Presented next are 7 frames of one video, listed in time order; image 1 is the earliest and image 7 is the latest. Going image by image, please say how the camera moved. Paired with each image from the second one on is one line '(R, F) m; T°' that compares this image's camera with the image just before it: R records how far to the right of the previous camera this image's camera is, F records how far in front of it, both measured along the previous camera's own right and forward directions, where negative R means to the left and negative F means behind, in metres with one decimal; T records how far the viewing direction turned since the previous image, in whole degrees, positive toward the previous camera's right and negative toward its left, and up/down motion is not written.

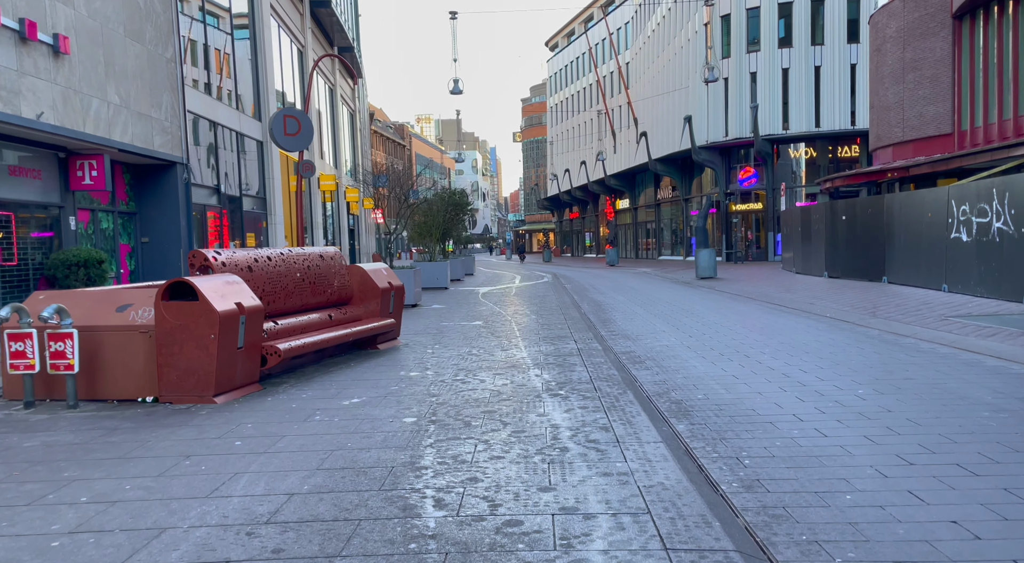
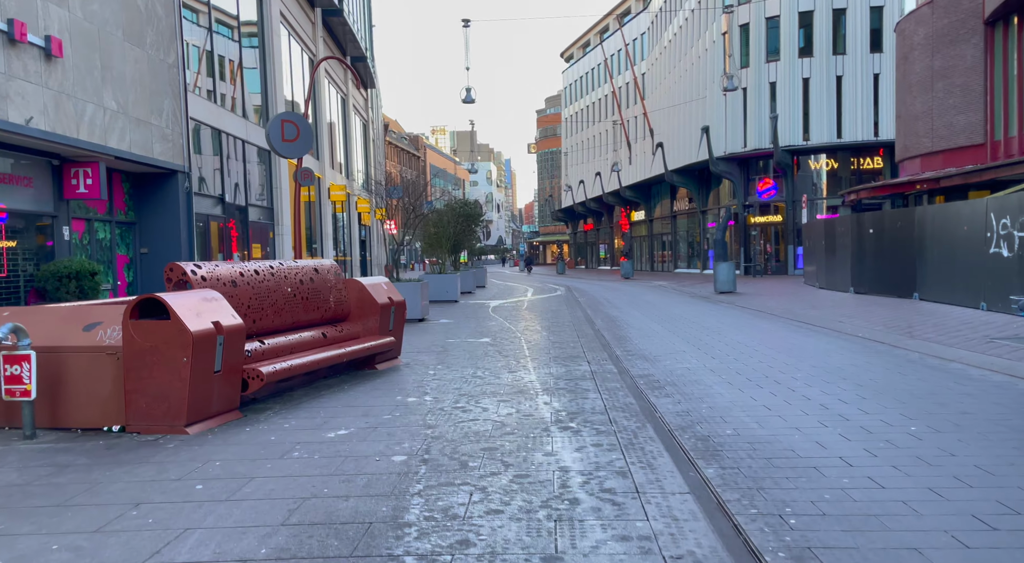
(+0.1, +0.7) m; -1°
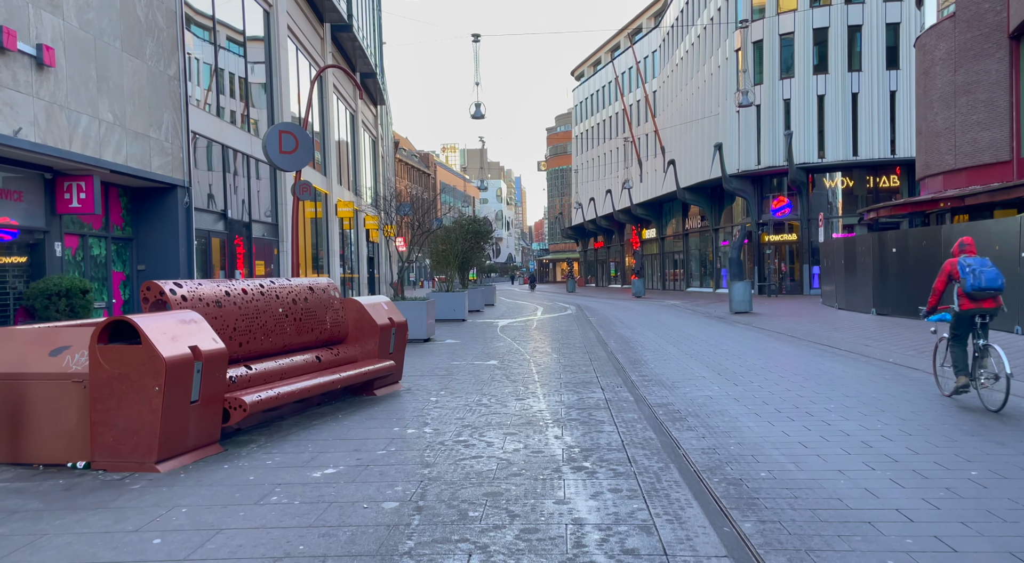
(0.0, +0.6) m; -1°
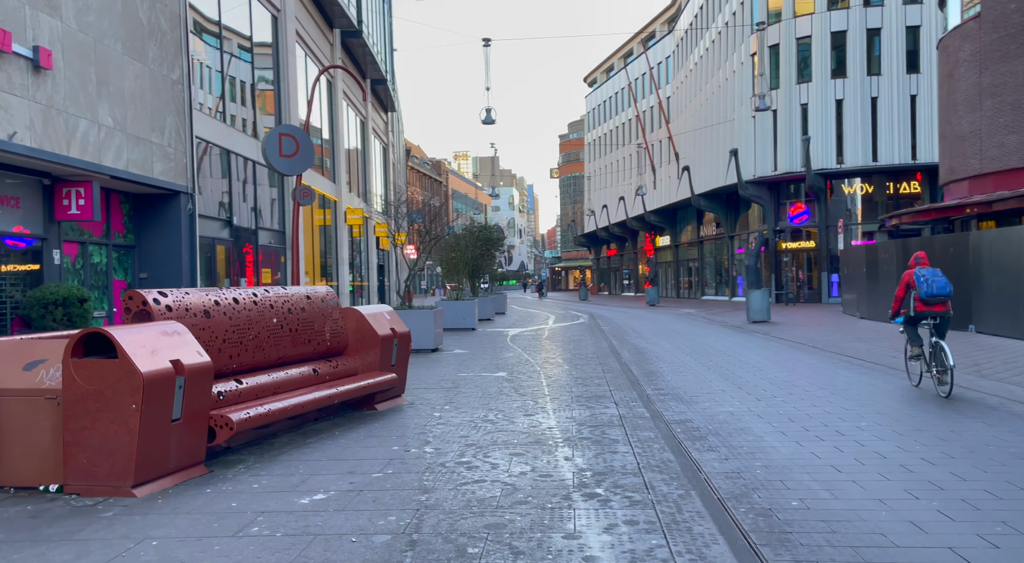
(0.0, +0.5) m; -1°
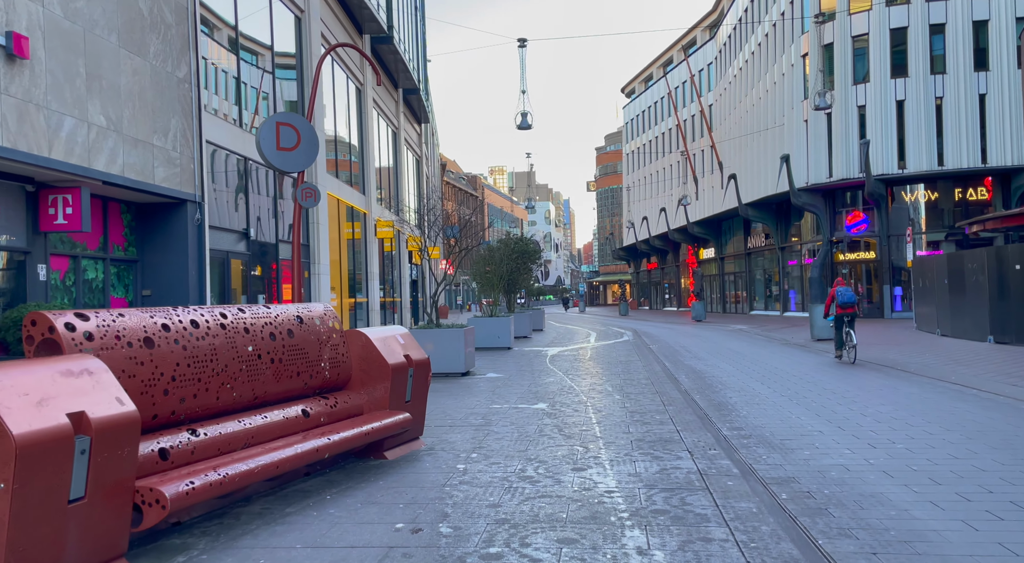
(-0.1, +1.8) m; -3°
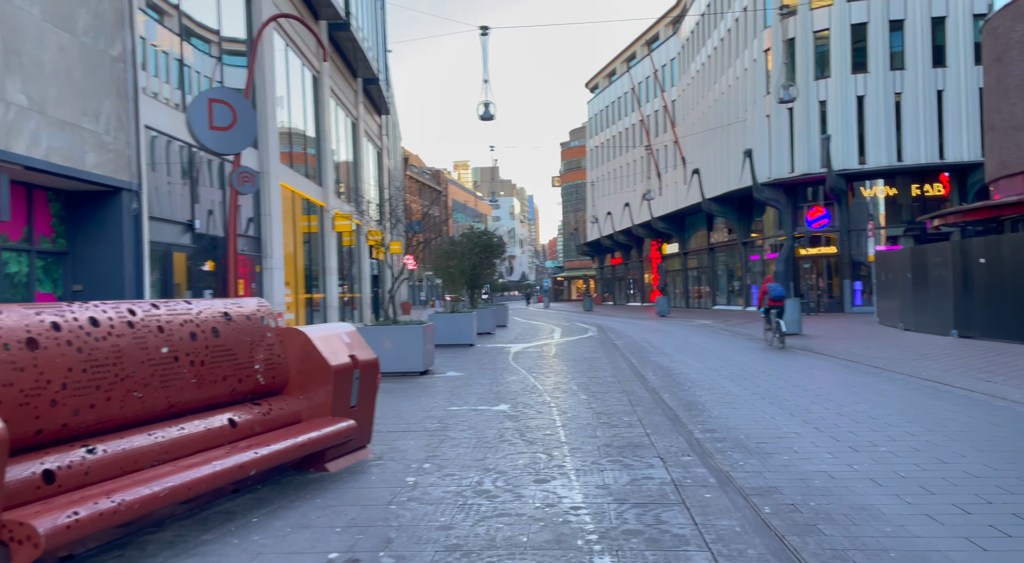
(+0.1, +0.6) m; +3°
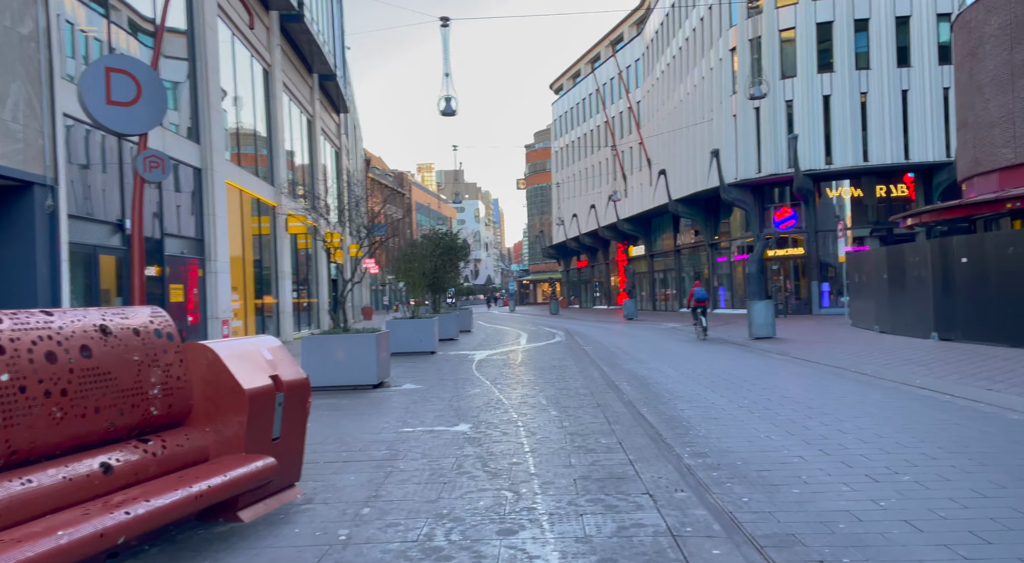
(+0.1, +1.1) m; +3°
